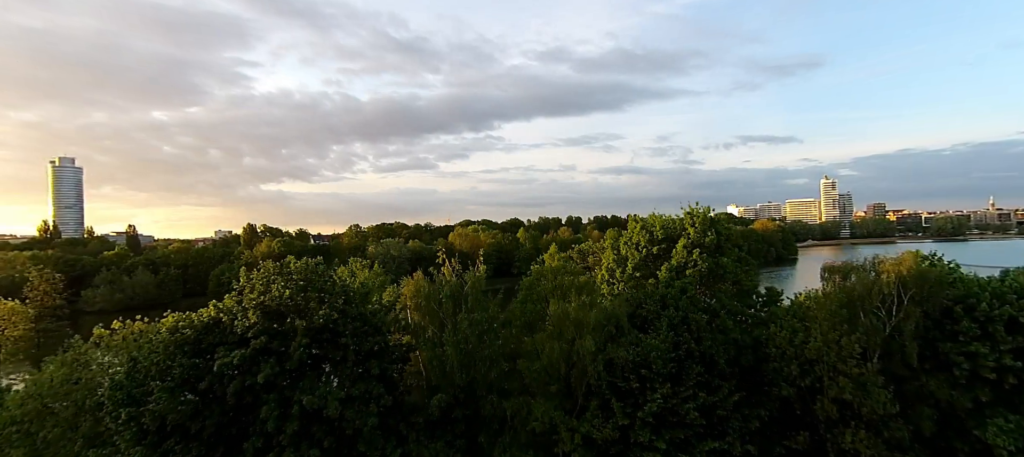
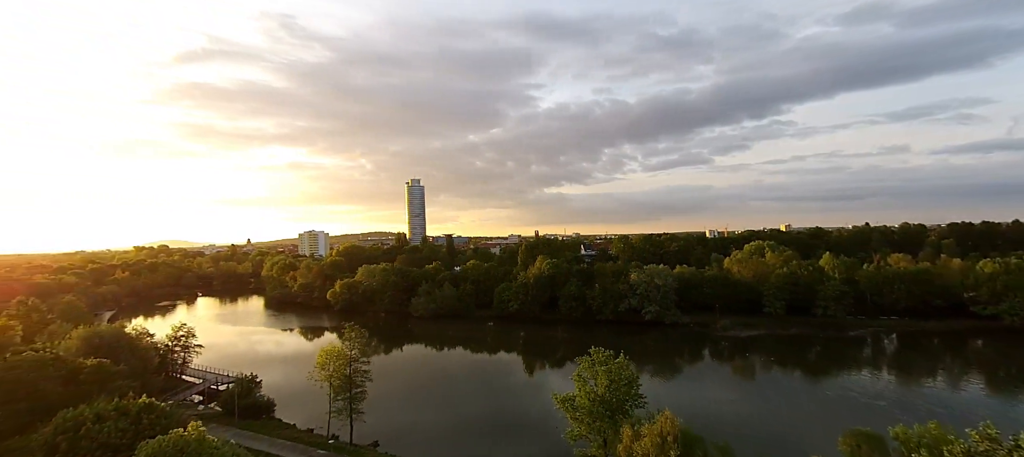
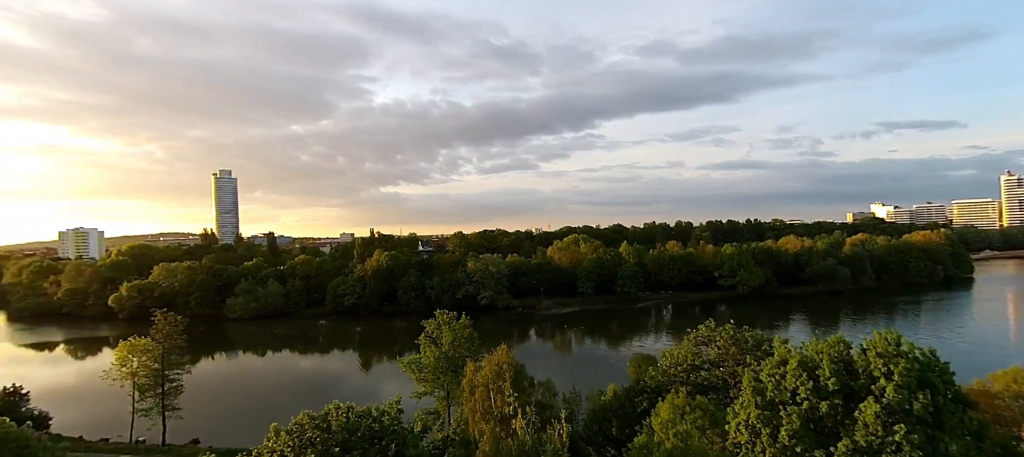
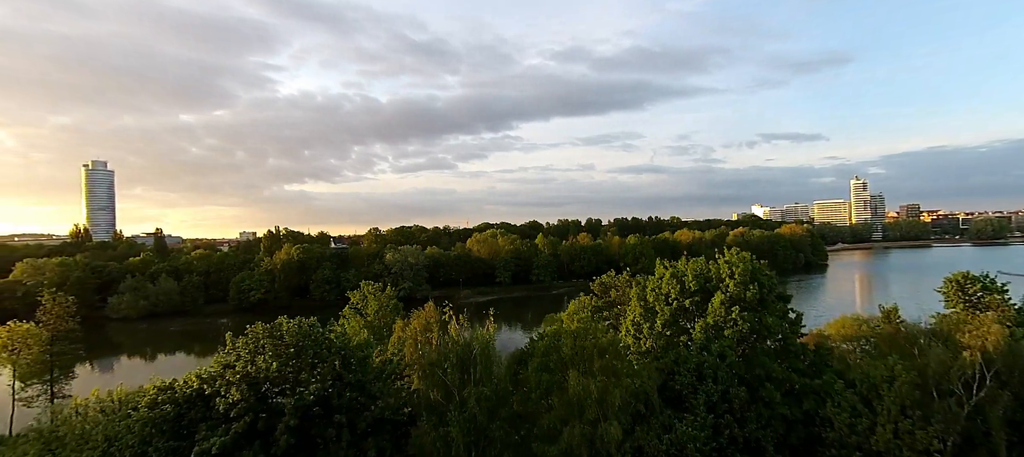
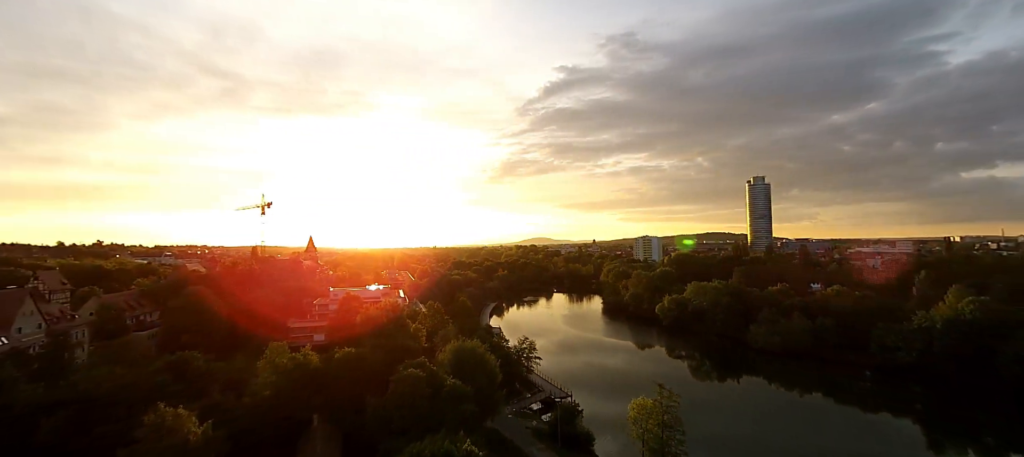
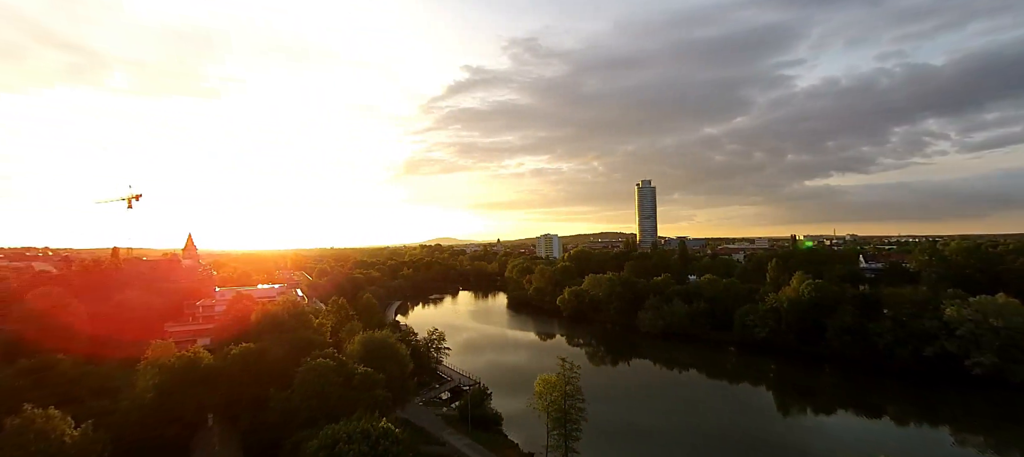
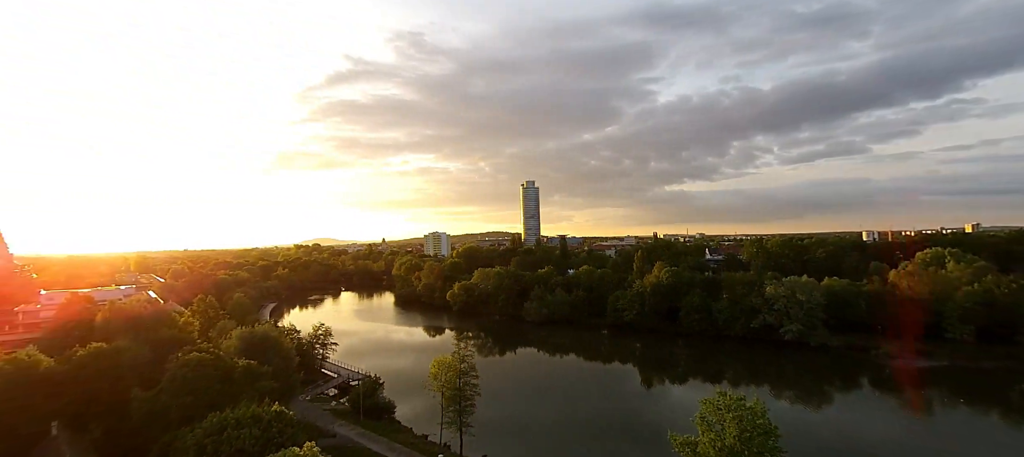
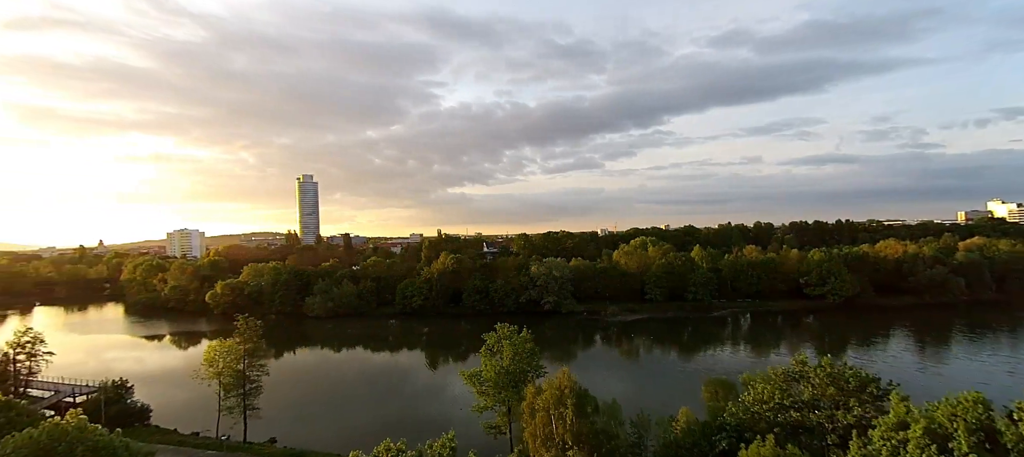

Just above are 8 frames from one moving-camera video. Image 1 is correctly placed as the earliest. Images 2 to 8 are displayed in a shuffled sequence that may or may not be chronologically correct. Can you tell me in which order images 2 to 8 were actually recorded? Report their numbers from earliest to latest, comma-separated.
4, 3, 8, 2, 7, 6, 5
